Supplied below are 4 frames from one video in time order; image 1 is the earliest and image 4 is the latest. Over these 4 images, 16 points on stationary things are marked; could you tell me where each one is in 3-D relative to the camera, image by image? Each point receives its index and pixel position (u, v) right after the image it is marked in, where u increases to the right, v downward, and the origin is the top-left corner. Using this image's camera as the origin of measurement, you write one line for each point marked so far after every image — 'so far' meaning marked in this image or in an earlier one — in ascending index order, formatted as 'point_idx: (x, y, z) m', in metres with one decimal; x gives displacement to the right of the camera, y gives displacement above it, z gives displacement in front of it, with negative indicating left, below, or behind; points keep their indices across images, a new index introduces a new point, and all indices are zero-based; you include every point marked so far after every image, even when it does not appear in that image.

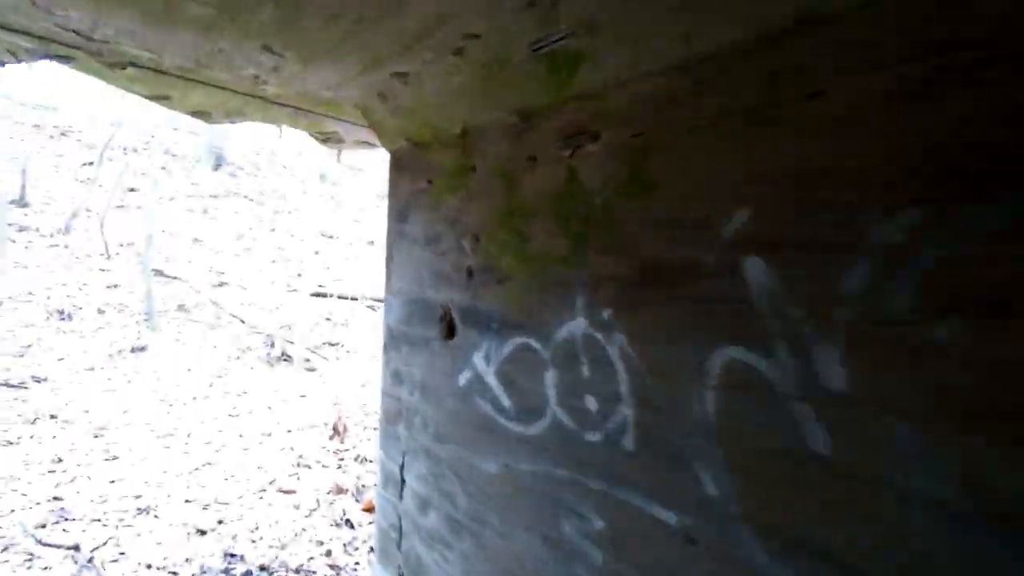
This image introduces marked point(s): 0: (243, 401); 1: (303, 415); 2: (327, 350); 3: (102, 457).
0: (-2.8, -1.2, +5.5) m
1: (-2.0, -1.2, +5.2) m
2: (-4.2, -1.4, +12.1) m
3: (-3.2, -1.2, +4.1) m
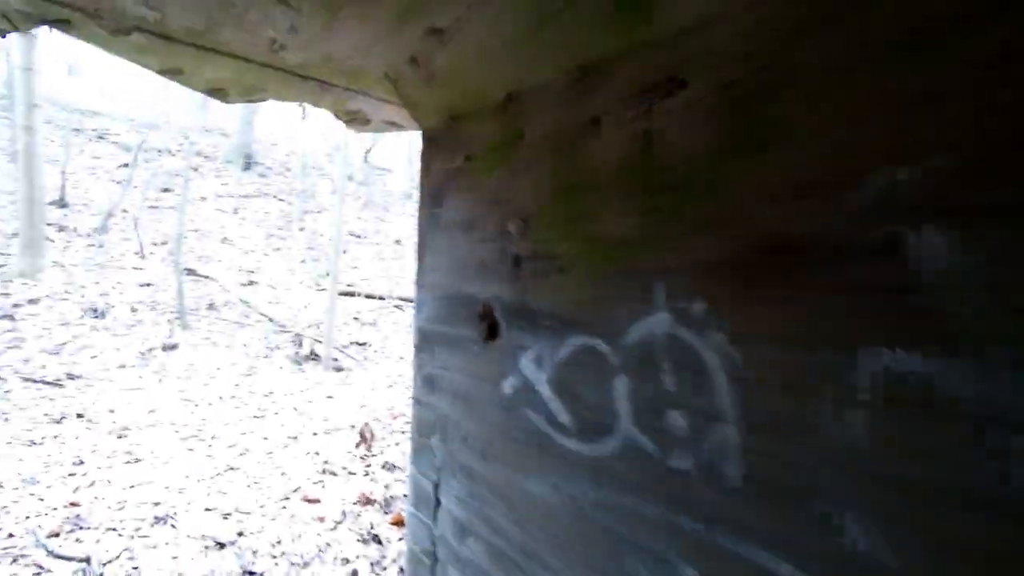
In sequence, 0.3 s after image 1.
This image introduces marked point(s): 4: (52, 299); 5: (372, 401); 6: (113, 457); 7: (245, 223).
0: (-2.4, -1.1, +5.3) m
1: (-1.7, -1.2, +5.0) m
2: (-3.6, -1.4, +12.0) m
3: (-2.9, -1.2, +4.0) m
4: (-8.5, -0.2, +9.8) m
5: (-1.4, -1.1, +5.5) m
6: (-2.8, -1.2, +3.7) m
7: (-8.1, +2.0, +16.1) m
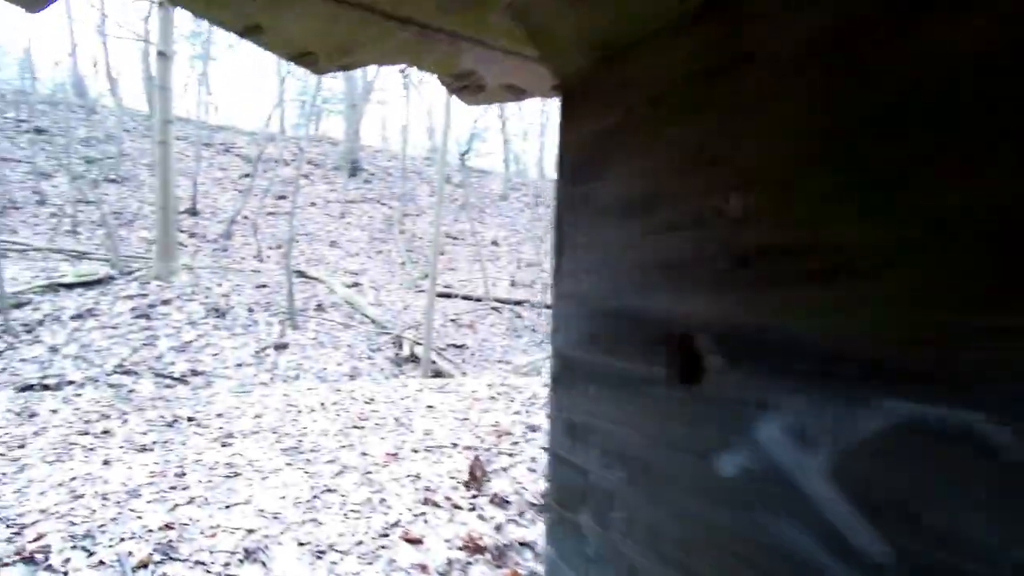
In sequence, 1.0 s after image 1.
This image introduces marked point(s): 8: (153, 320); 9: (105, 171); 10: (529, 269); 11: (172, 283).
0: (-1.4, -1.2, +5.1) m
1: (-0.7, -1.2, +4.6) m
2: (-1.3, -1.4, +11.9) m
3: (-2.1, -1.2, +3.9) m
4: (-6.6, -0.2, +10.6) m
5: (-0.3, -1.2, +5.1) m
6: (-2.0, -1.2, +3.6) m
7: (-5.1, +2.0, +16.7) m
8: (-6.6, -0.6, +9.8) m
9: (-12.5, +3.6, +16.3) m
10: (+0.5, +0.6, +17.9) m
11: (-7.1, +0.1, +11.0) m
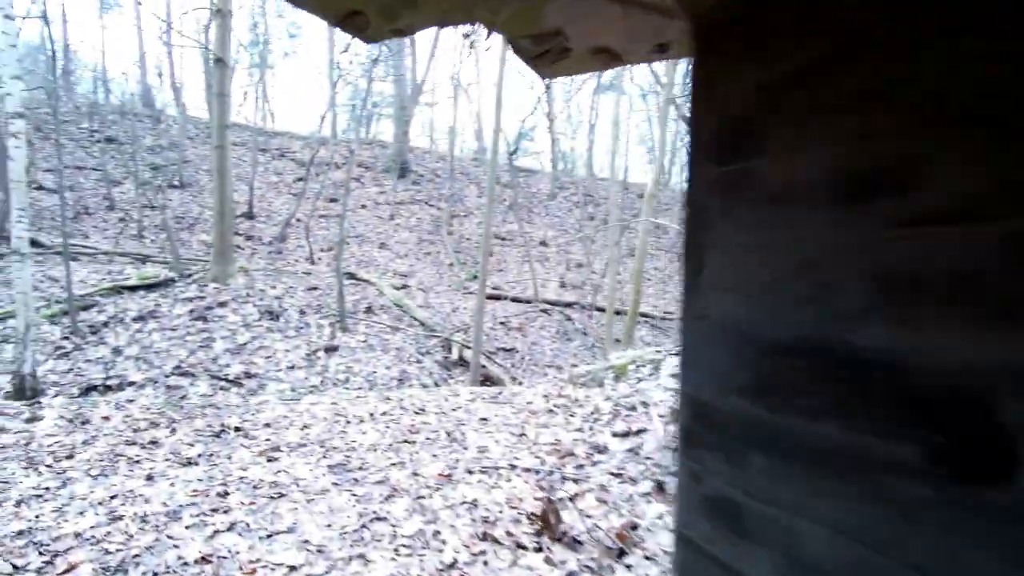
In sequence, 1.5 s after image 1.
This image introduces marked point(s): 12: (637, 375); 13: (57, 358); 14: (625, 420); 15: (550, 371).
0: (-0.8, -1.2, +4.8) m
1: (-0.2, -1.3, +4.3) m
2: (-0.2, -1.5, +11.6) m
3: (-1.6, -1.2, +3.7) m
4: (-5.6, -0.3, +10.7) m
5: (+0.2, -1.2, +4.7) m
6: (-1.6, -1.2, +3.3) m
7: (-3.5, +1.9, +16.6) m
8: (-5.7, -0.6, +9.9) m
9: (-10.9, +3.5, +16.9) m
10: (+2.2, +0.6, +17.4) m
11: (-6.0, +0.1, +11.2) m
12: (+1.2, -0.8, +4.9) m
13: (-7.2, -1.1, +8.4) m
14: (+0.9, -1.0, +4.2) m
15: (+0.8, -1.8, +11.4) m
